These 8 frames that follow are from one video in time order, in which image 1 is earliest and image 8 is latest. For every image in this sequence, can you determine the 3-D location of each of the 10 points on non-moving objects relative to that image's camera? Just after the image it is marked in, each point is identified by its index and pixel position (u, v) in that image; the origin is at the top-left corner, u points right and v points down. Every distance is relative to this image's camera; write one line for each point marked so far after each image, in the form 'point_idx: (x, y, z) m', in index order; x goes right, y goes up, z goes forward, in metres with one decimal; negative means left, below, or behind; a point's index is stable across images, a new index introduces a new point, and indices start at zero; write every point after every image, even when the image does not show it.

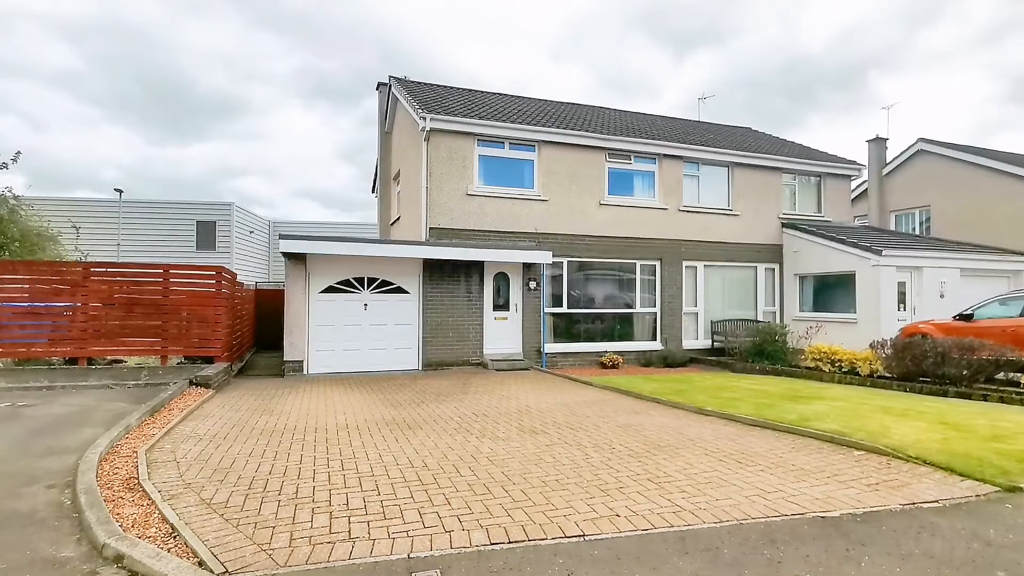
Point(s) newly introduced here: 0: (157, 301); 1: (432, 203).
0: (-7.1, -0.3, +11.2) m
1: (-2.0, +2.1, +13.5) m
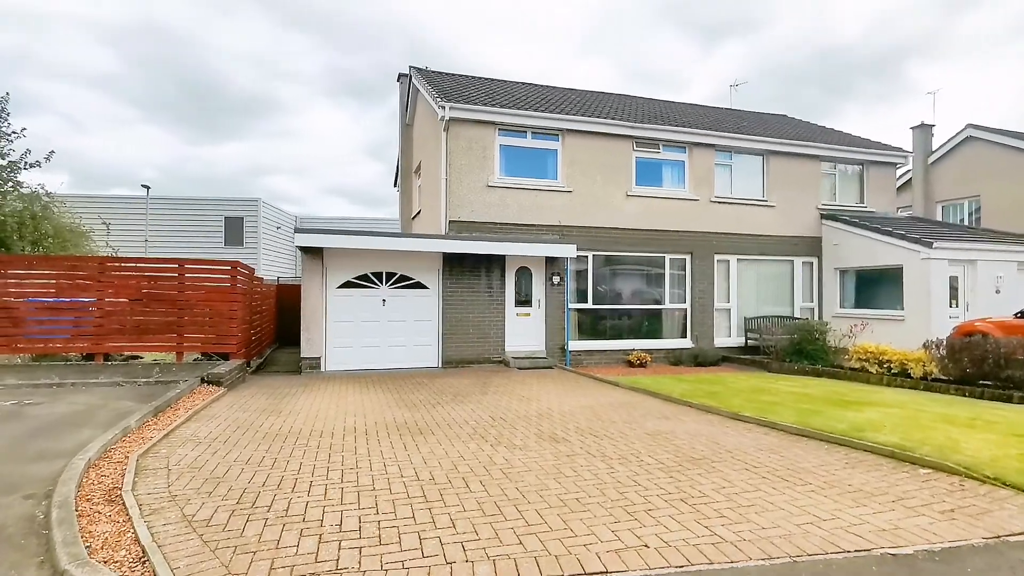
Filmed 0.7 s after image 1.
0: (-6.7, -0.2, +11.0) m
1: (-1.4, +2.2, +13.0) m
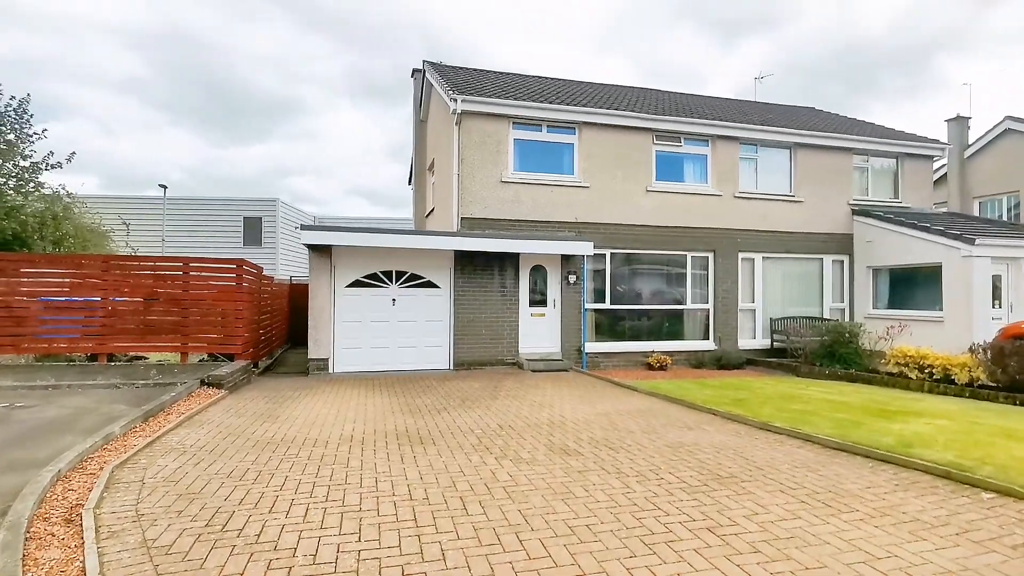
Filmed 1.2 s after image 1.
0: (-6.5, -0.2, +10.7) m
1: (-1.1, +2.2, +12.6) m
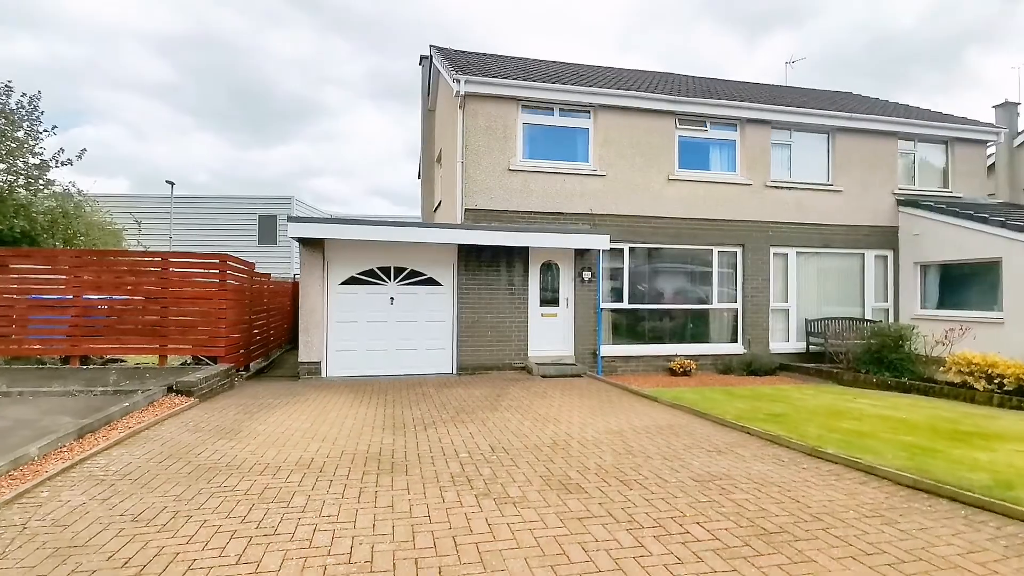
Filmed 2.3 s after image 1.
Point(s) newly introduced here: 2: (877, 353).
0: (-6.4, -0.1, +10.0) m
1: (-0.9, +2.3, +11.6) m
2: (+6.7, -1.2, +10.3) m
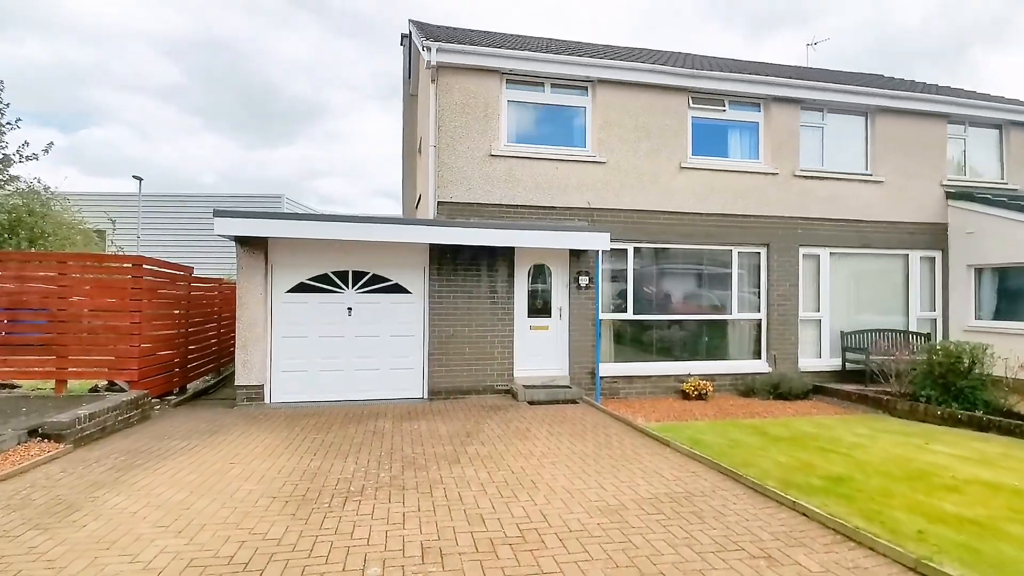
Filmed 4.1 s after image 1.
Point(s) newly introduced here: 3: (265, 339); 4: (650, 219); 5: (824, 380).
0: (-6.7, -0.2, +8.2) m
1: (-1.2, +2.1, +9.8) m
2: (+6.4, -1.3, +8.3) m
3: (-4.0, -0.8, +9.1) m
4: (+2.6, +1.3, +10.6) m
5: (+6.3, -1.9, +11.2) m
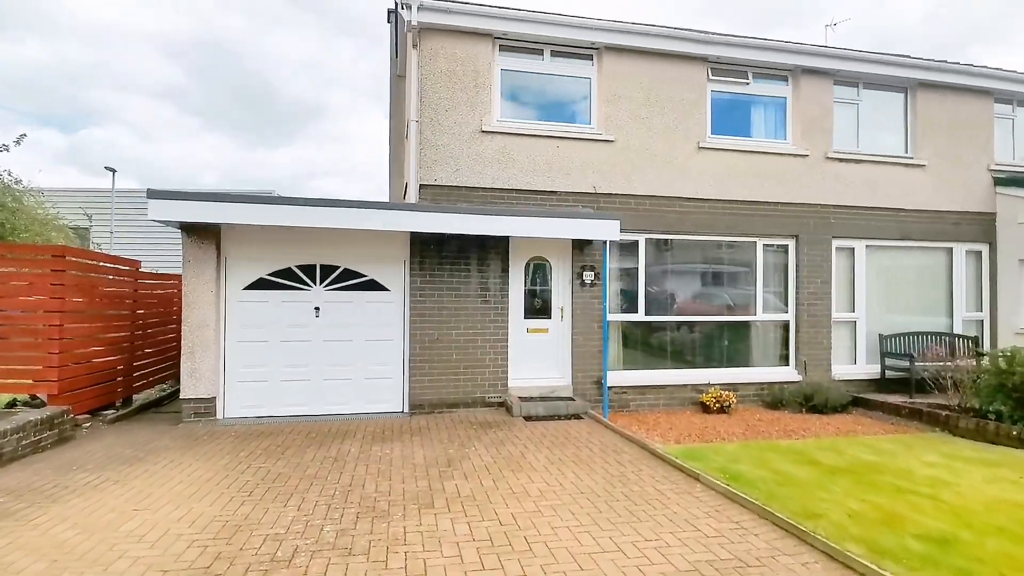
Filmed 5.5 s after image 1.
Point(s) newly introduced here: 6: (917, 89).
0: (-6.8, -0.2, +6.9) m
1: (-1.3, +2.2, +8.4) m
2: (+6.3, -1.3, +7.0) m
3: (-4.1, -0.8, +7.8) m
4: (+2.5, +1.4, +9.2) m
5: (+6.2, -1.8, +9.9) m
6: (+7.6, +3.7, +10.4) m
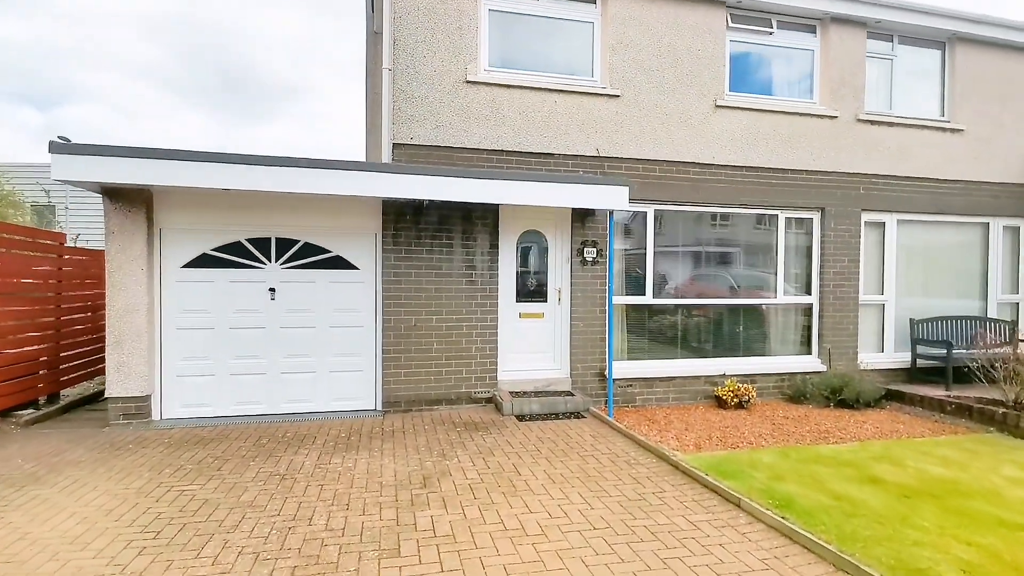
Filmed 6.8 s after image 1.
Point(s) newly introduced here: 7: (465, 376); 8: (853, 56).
0: (-6.9, 0.0, +5.5) m
1: (-1.5, +2.5, +7.2) m
2: (+6.2, -1.1, +6.0) m
3: (-4.3, -0.5, +6.6) m
4: (+2.4, +1.7, +8.1) m
5: (+6.1, -1.5, +8.9) m
6: (+7.4, +4.1, +9.2) m
7: (-0.6, -1.1, +7.4) m
8: (+5.4, +3.6, +8.7) m
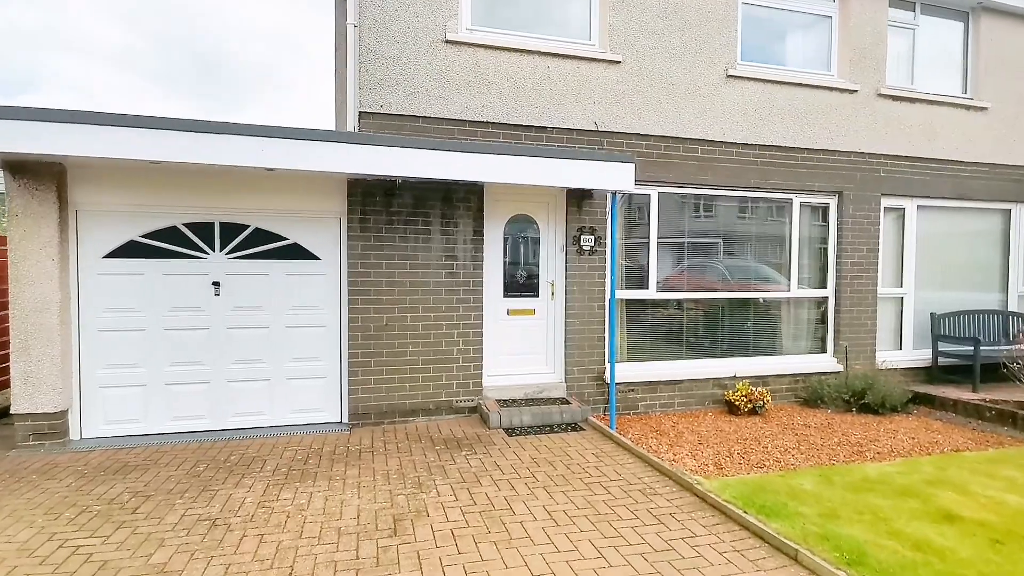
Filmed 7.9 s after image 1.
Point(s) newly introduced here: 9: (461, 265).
0: (-6.9, +0.1, +4.3) m
1: (-1.6, +2.5, +6.1) m
2: (+6.1, -1.0, +5.3) m
3: (-4.4, -0.5, +5.5) m
4: (+2.2, +1.8, +7.2) m
5: (+5.9, -1.4, +8.2) m
6: (+7.2, +4.2, +8.5) m
7: (-0.8, -1.1, +6.4) m
8: (+5.1, +3.7, +7.9) m
9: (-0.6, +0.3, +6.4) m
